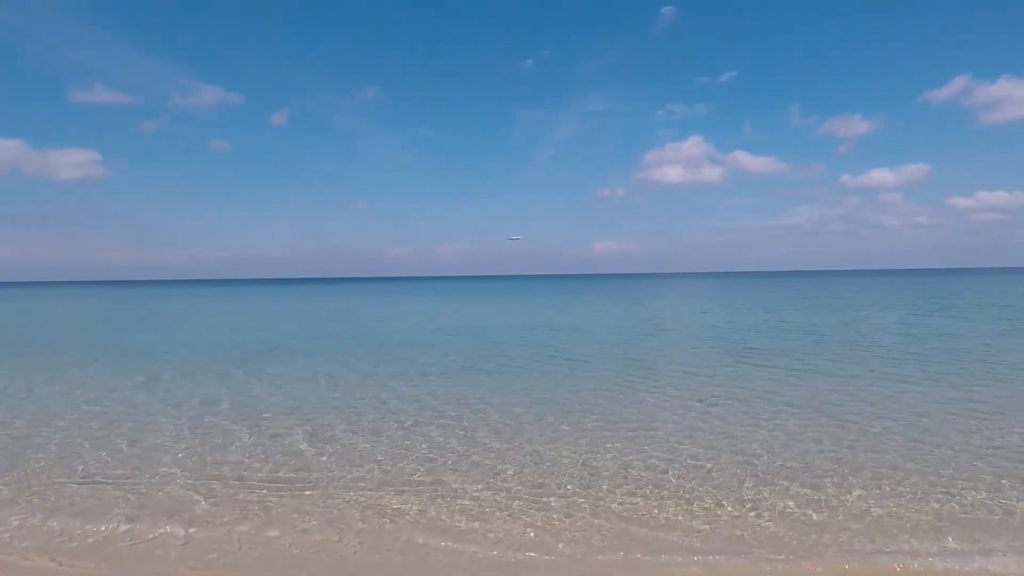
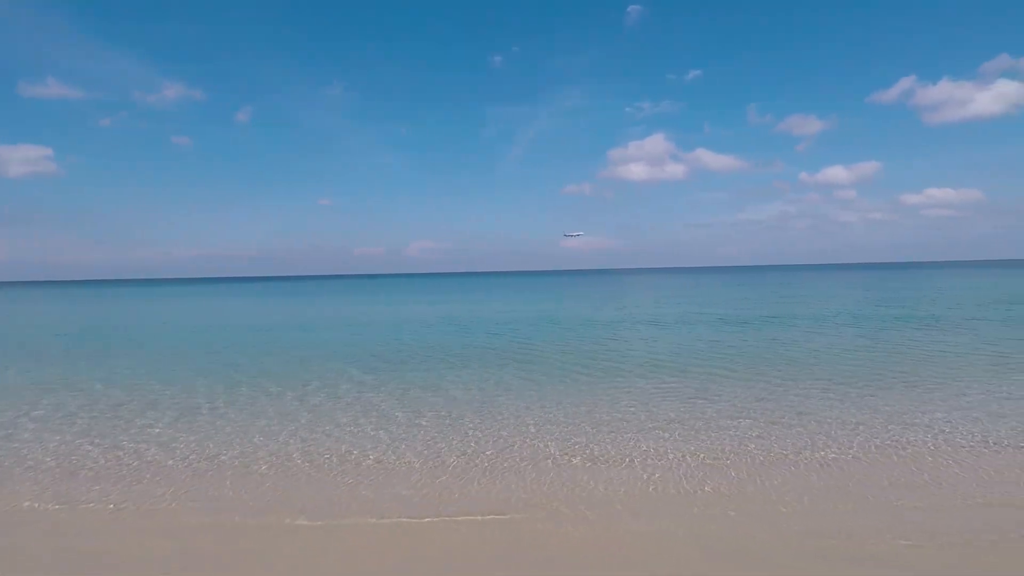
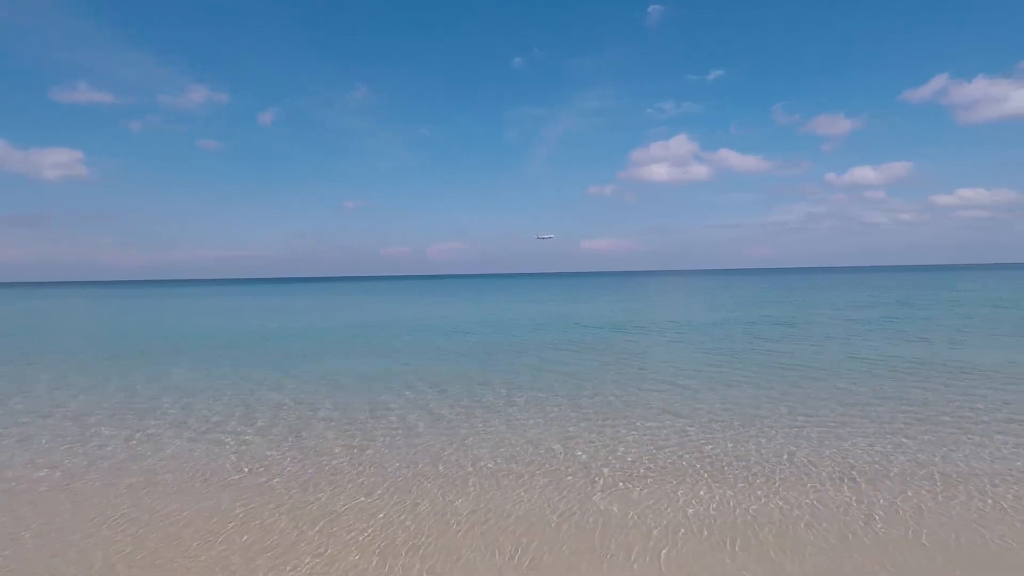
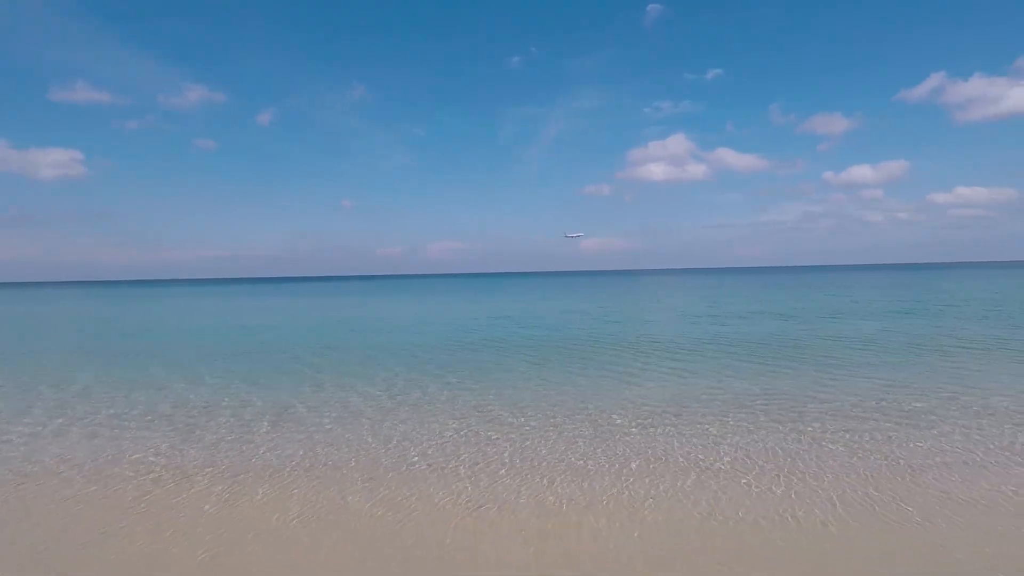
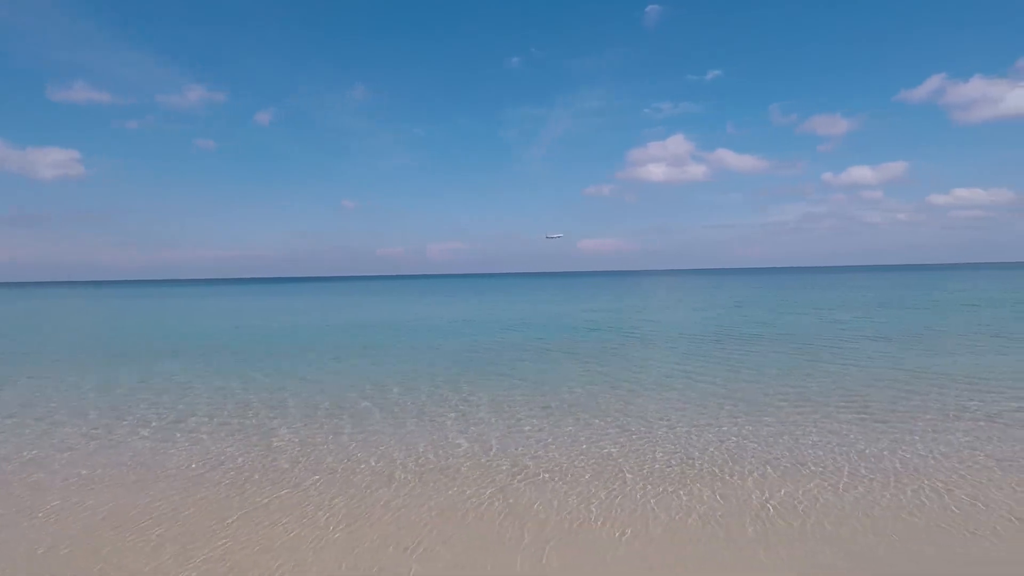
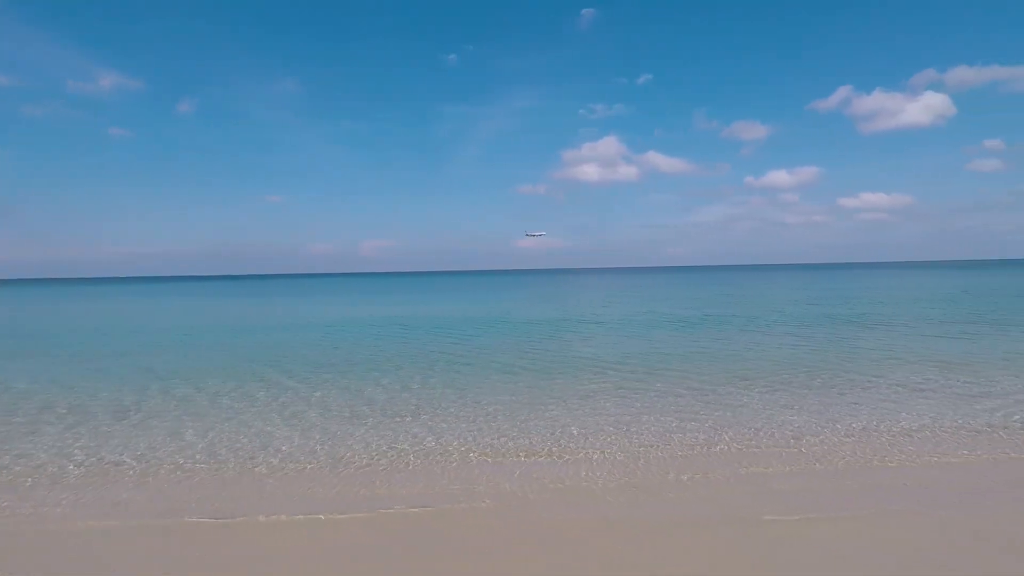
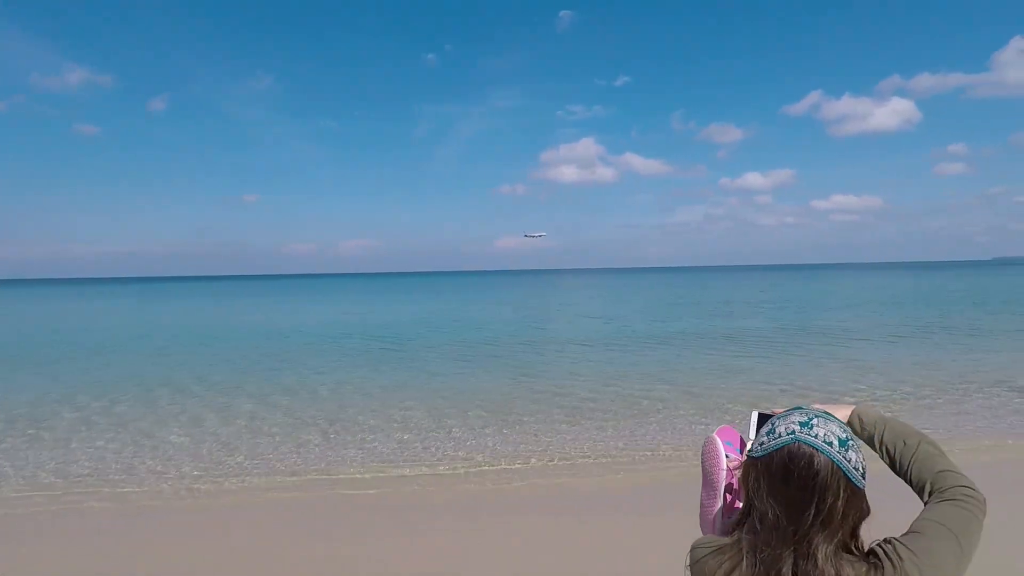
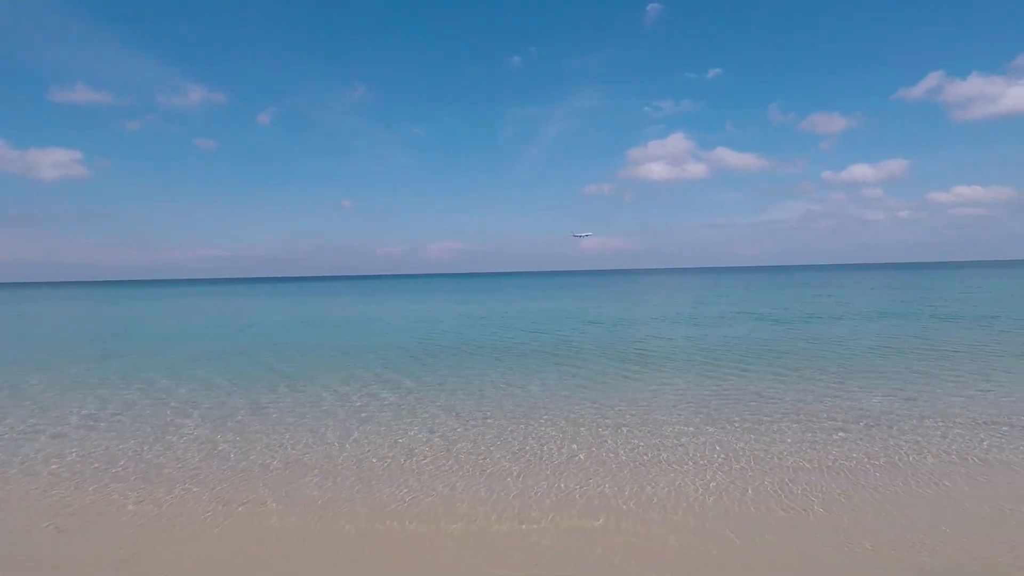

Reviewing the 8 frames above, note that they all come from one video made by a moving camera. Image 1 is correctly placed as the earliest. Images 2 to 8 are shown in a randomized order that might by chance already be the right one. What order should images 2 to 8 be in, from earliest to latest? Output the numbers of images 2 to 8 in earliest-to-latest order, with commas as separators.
3, 5, 4, 8, 2, 6, 7
